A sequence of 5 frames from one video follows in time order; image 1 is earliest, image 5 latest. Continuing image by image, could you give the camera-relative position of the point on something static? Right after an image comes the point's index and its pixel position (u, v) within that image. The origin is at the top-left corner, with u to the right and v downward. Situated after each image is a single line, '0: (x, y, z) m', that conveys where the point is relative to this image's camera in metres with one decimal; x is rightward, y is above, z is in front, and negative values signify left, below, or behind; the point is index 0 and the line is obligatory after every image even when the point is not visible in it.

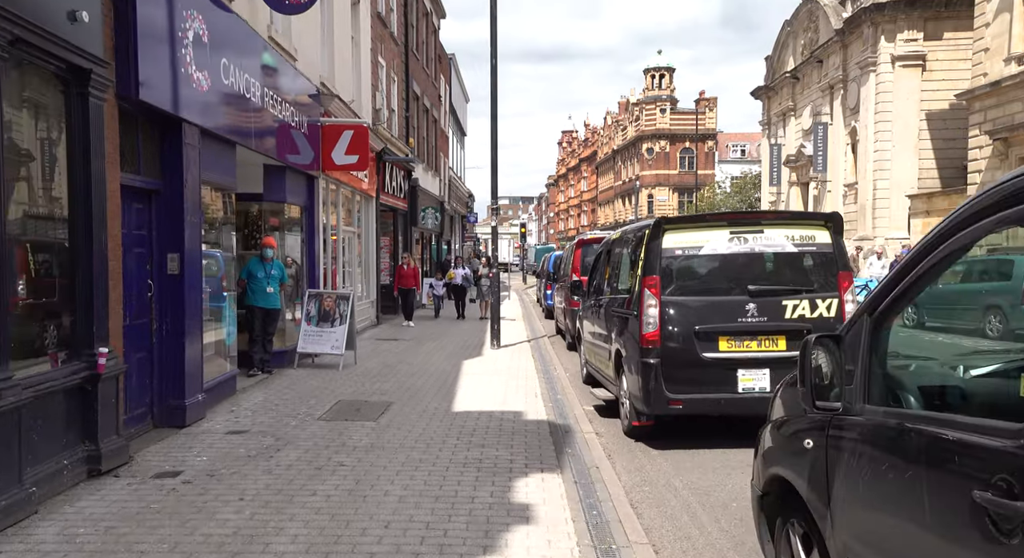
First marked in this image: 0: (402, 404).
0: (-1.2, -1.4, +8.6) m
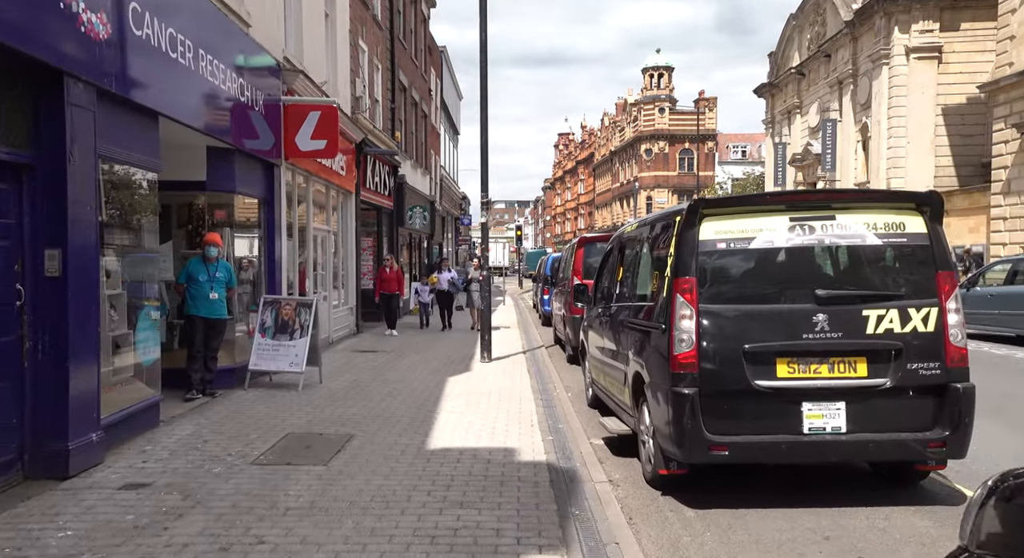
0: (-1.3, -1.4, +7.0) m
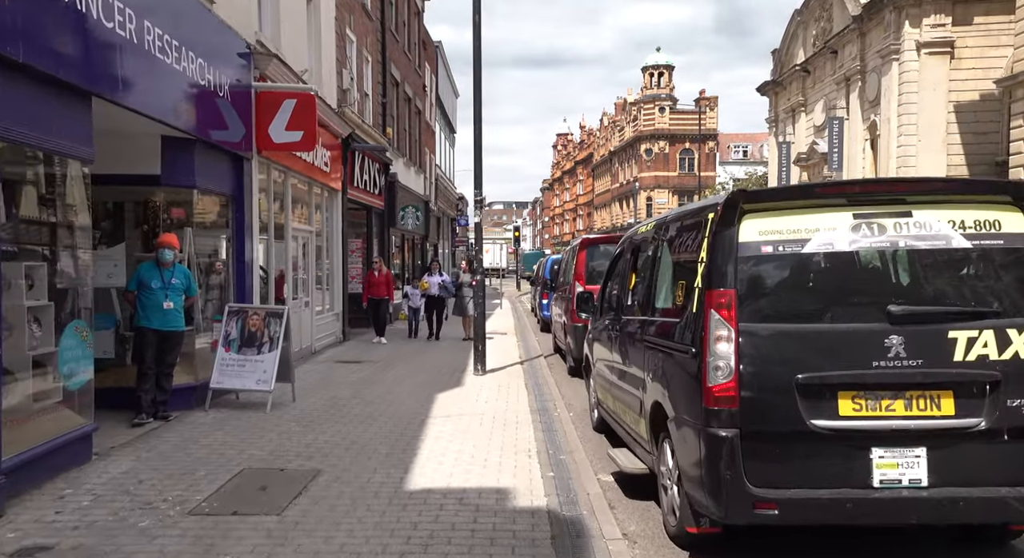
0: (-1.3, -1.4, +5.9) m
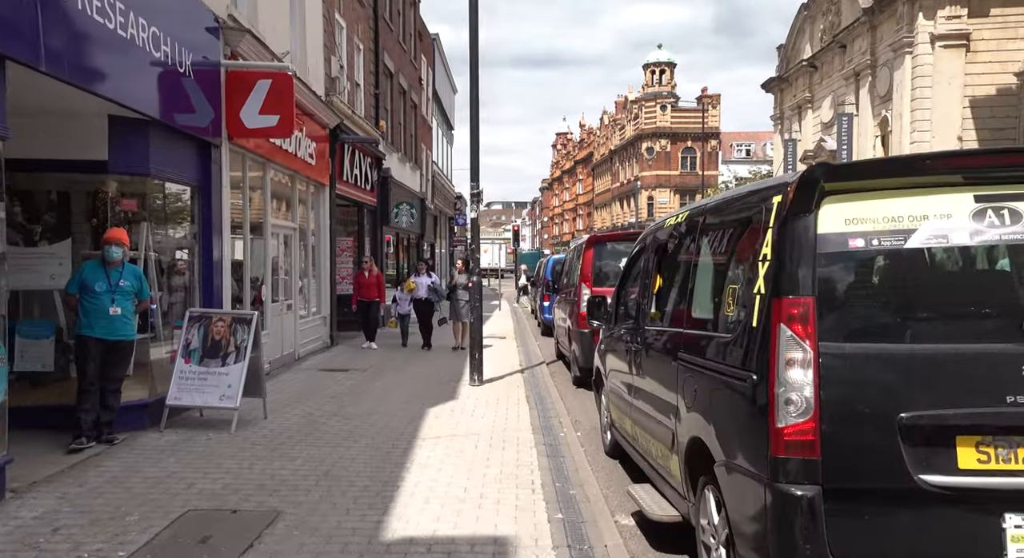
0: (-1.3, -1.5, +4.9) m
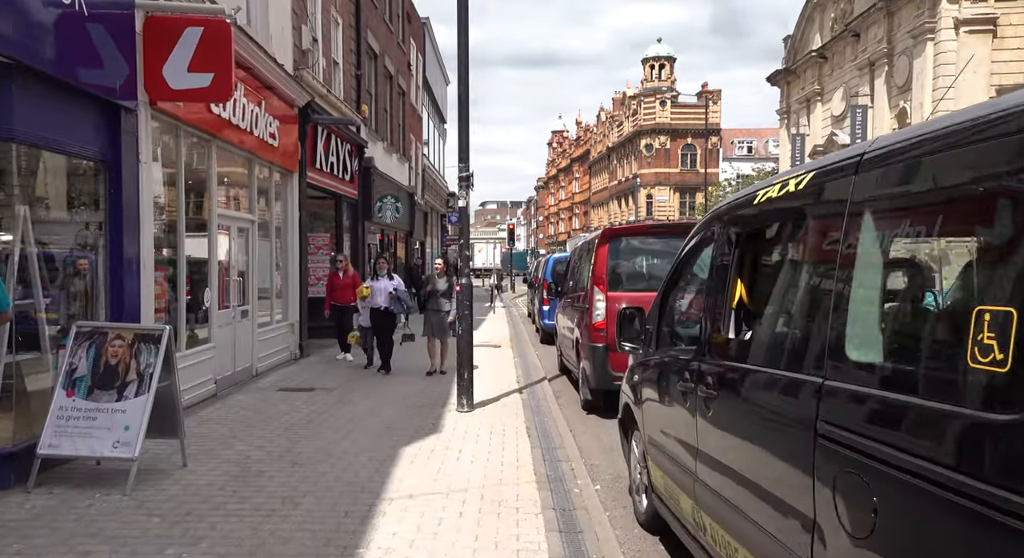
0: (-1.3, -1.5, +3.0) m
